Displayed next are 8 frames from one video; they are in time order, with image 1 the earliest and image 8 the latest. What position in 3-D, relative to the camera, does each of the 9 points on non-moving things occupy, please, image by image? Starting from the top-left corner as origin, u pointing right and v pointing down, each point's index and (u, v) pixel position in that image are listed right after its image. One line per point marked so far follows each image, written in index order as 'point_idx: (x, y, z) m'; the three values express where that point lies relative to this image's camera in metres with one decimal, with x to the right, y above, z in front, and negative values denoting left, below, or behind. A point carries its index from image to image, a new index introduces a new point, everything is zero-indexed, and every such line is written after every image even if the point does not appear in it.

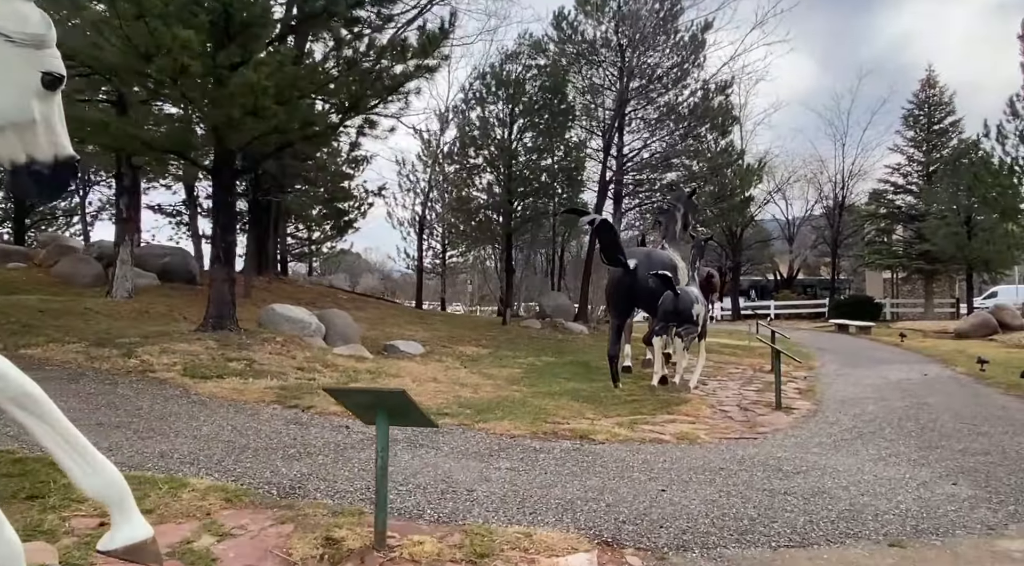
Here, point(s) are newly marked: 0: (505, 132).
0: (-0.3, +3.7, +17.8) m
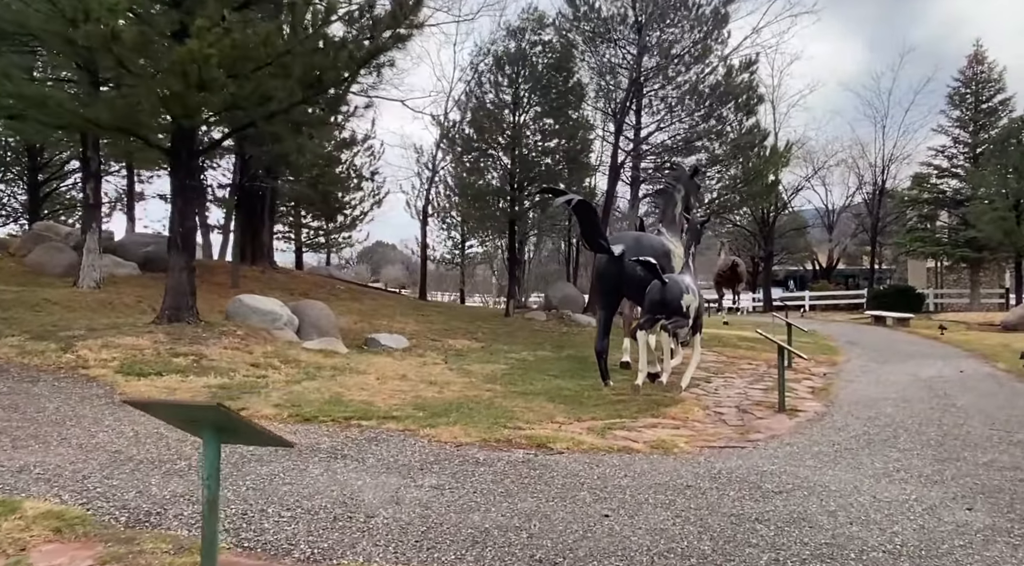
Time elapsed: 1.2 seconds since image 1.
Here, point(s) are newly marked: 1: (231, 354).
0: (-0.1, +3.9, +17.0) m
1: (-3.0, -0.8, +7.8) m
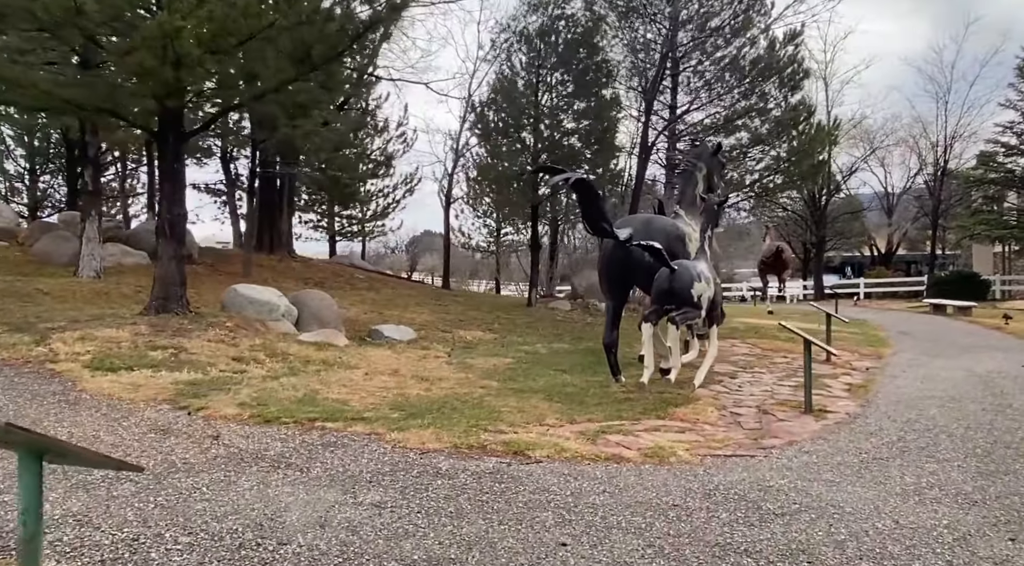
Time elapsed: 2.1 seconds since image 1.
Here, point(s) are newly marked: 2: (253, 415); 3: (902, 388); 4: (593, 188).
0: (+0.5, +4.2, +16.4) m
1: (-3.0, -0.6, +7.4) m
2: (-1.9, -1.0, +5.5) m
3: (+4.7, -1.3, +8.9) m
4: (+0.8, +0.9, +6.9) m
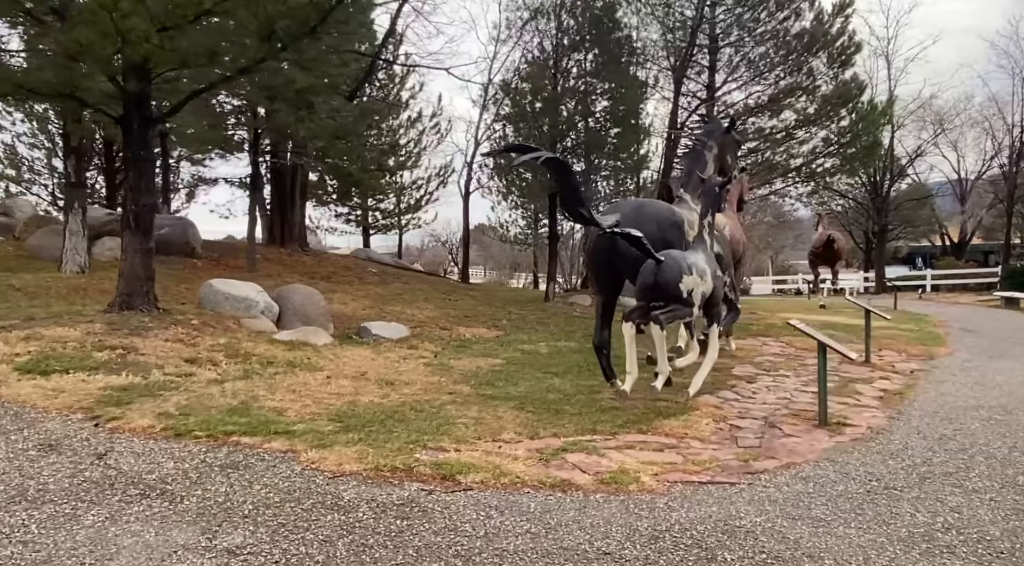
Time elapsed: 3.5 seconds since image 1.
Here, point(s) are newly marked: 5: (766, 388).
0: (+0.9, +4.3, +15.5) m
1: (-3.3, -0.6, +6.9) m
2: (-2.3, -1.0, +4.9) m
3: (+4.6, -1.2, +7.8) m
4: (+0.5, +0.9, +6.1) m
5: (+2.7, -1.1, +7.9) m
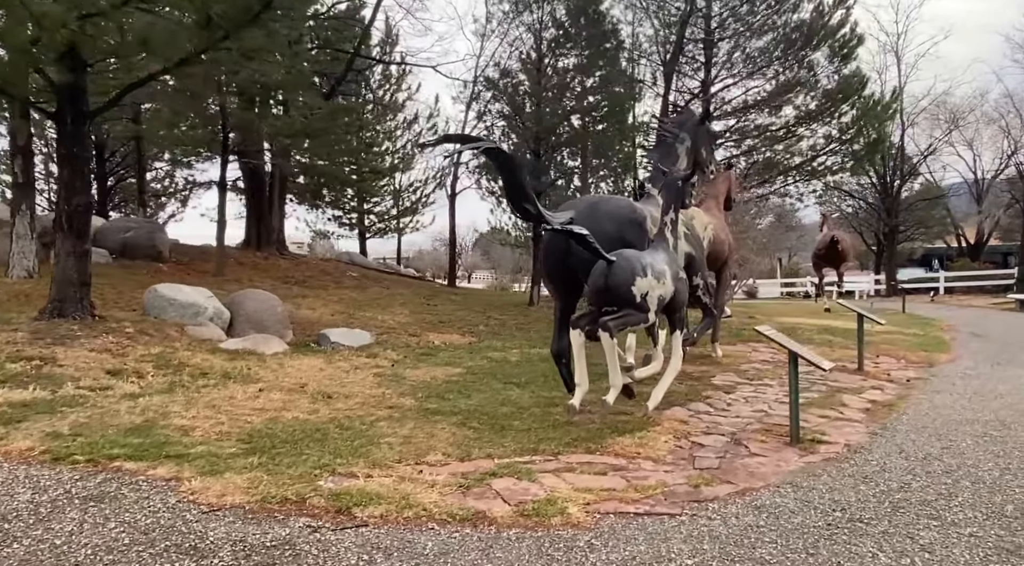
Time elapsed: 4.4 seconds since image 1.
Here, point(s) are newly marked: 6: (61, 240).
0: (+0.6, +4.3, +15.0) m
1: (-3.7, -0.7, +6.5) m
2: (-2.8, -1.0, +4.5) m
3: (+4.2, -1.2, +7.1) m
4: (0.0, +0.9, +5.5) m
5: (+2.3, -1.2, +7.3) m
6: (-4.5, +0.4, +7.4) m
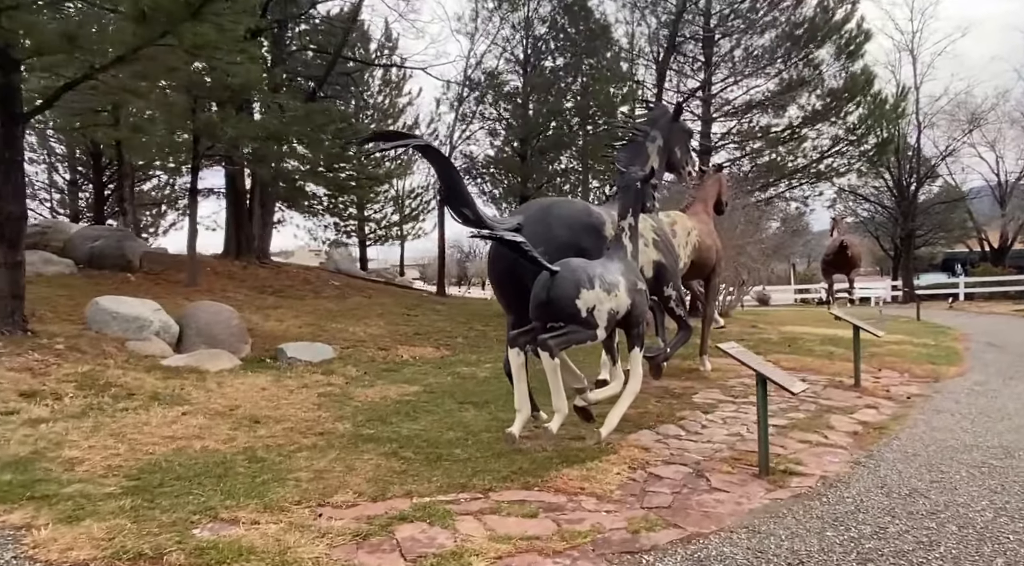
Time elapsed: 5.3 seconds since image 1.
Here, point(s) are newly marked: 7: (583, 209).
0: (+0.4, +4.1, +14.4) m
1: (-4.1, -0.8, +6.0) m
2: (-3.3, -1.1, +4.0) m
3: (+3.8, -1.3, +6.5) m
4: (-0.4, +0.8, +5.0) m
5: (+1.9, -1.3, +6.7) m
6: (-4.9, +0.3, +7.0) m
7: (+0.5, +0.6, +5.6) m
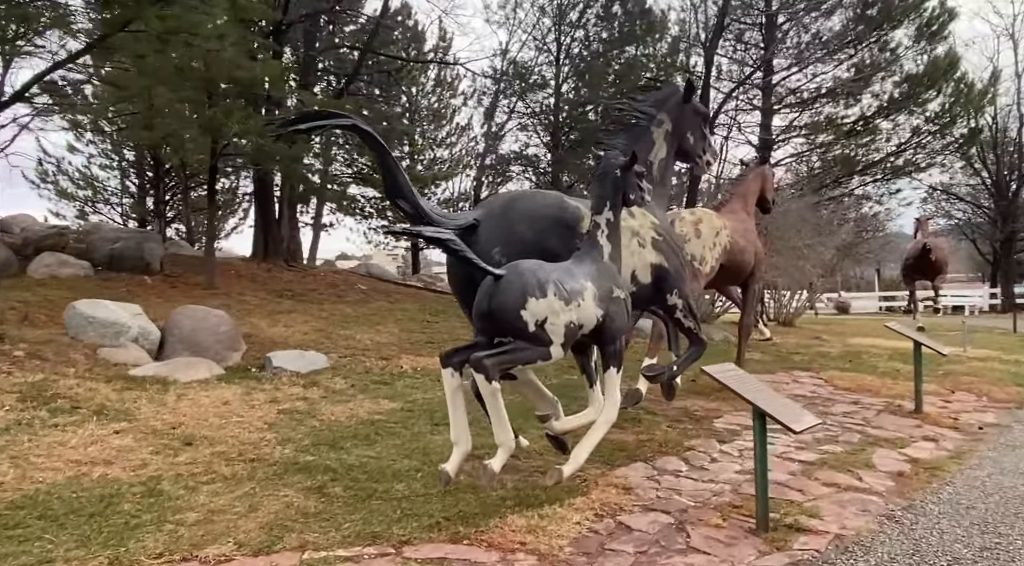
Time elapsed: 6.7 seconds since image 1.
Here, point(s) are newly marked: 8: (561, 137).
0: (+1.1, +4.0, +13.6) m
1: (-4.3, -0.8, +5.6) m
2: (-3.7, -1.1, +3.5) m
3: (+3.5, -1.4, +5.3) m
4: (-0.8, +0.8, +4.2) m
5: (+1.8, -1.3, +5.7) m
6: (-5.0, +0.3, +6.7) m
7: (+0.3, +0.5, +4.8) m
8: (+0.9, +2.6, +13.1) m
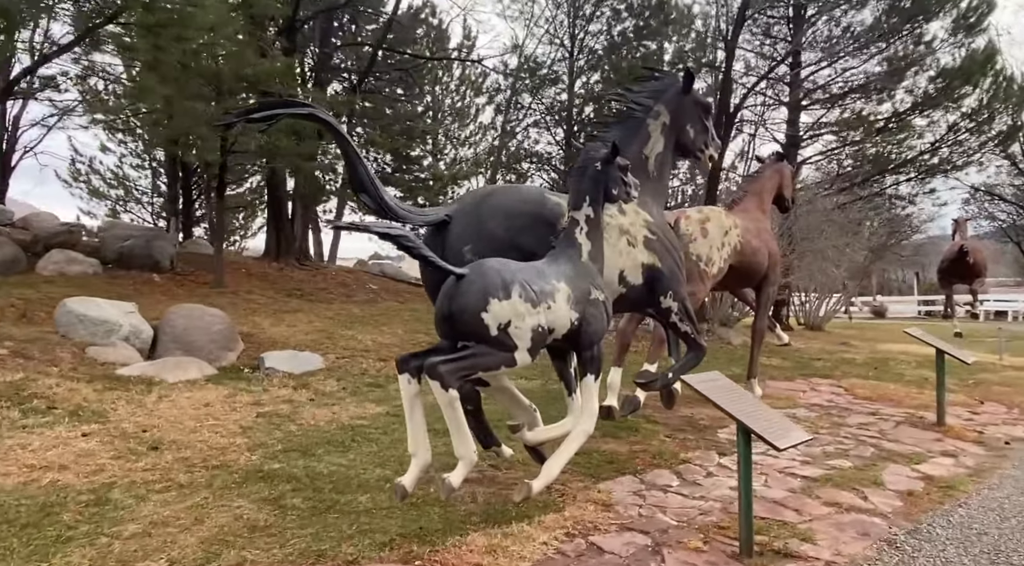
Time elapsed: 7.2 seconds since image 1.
0: (+1.4, +4.0, +13.2) m
1: (-4.4, -0.8, +5.6) m
2: (-3.9, -1.1, +3.4) m
3: (+3.4, -1.4, +4.8) m
4: (-0.9, +0.8, +4.0) m
5: (+1.6, -1.3, +5.3) m
6: (-5.1, +0.3, +6.6) m
7: (+0.1, +0.5, +4.5) m
8: (+1.2, +2.6, +12.8) m
